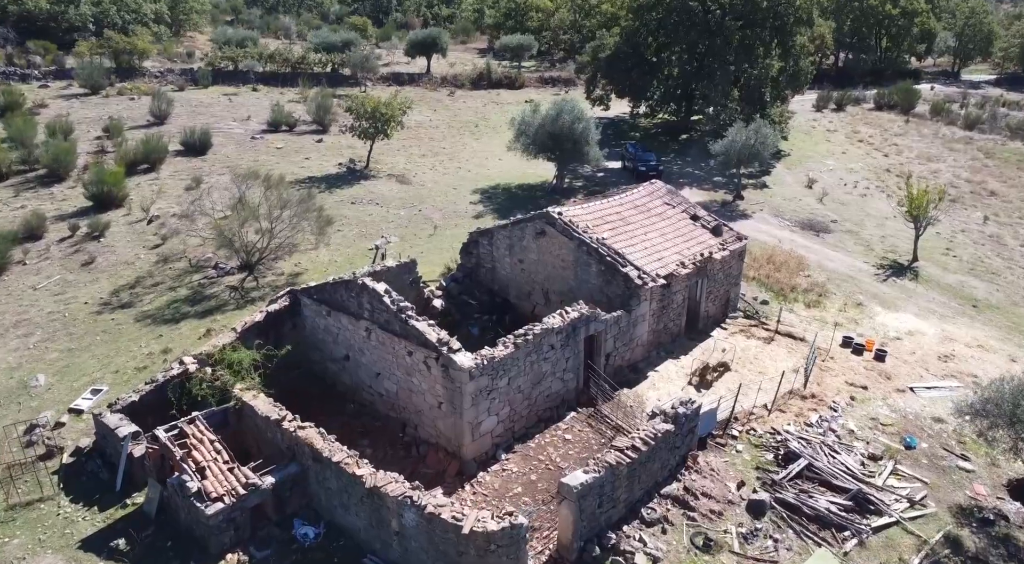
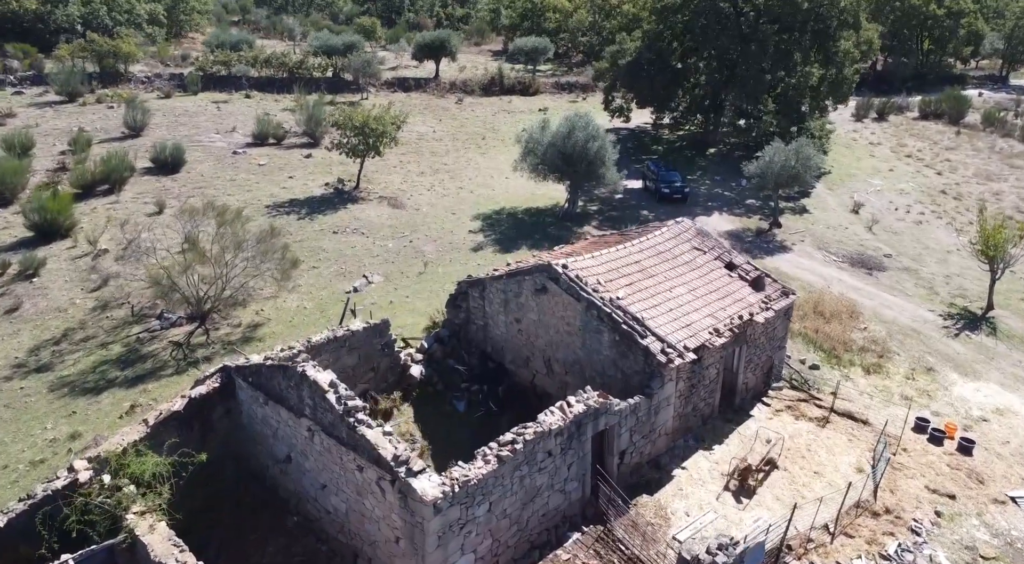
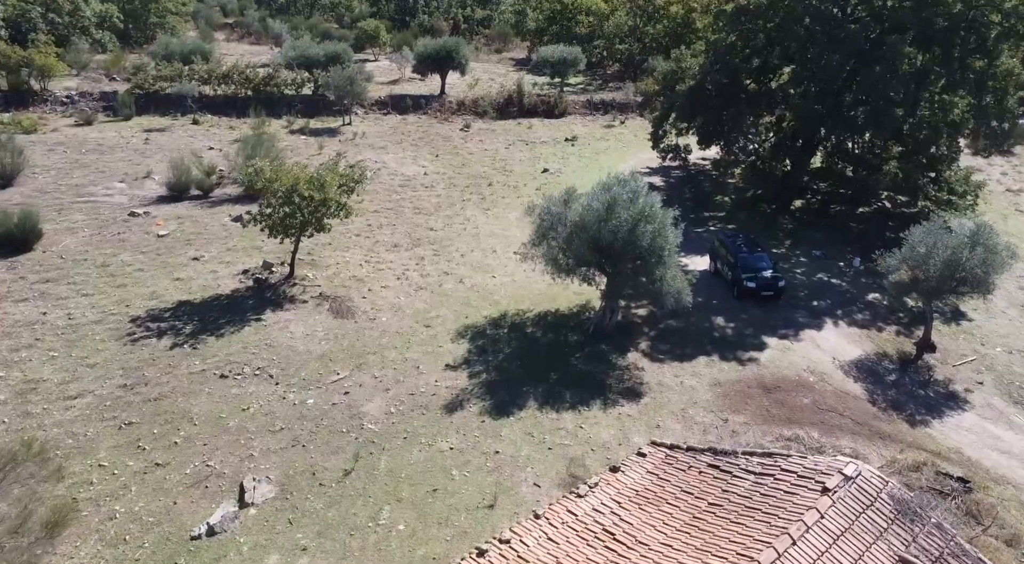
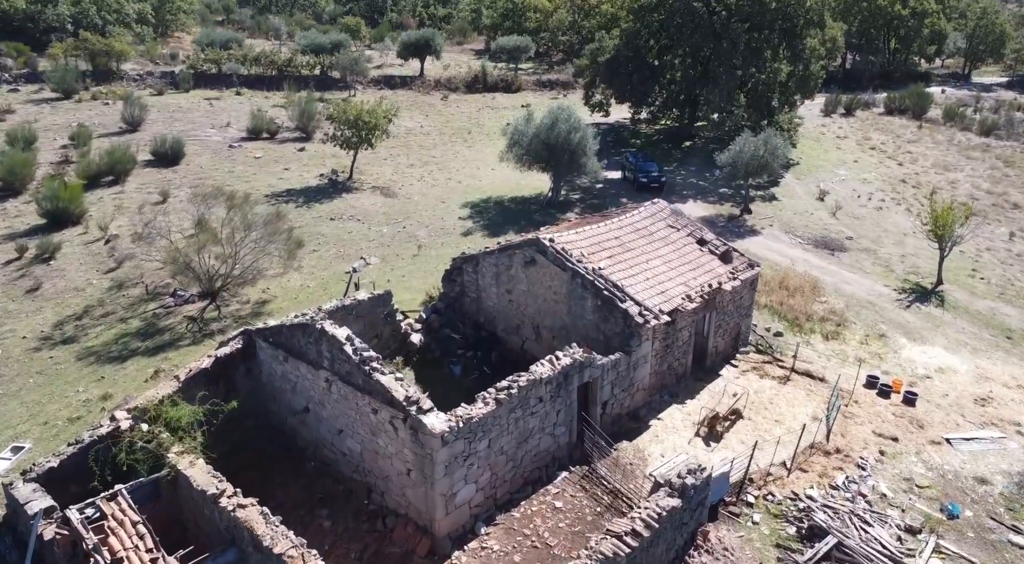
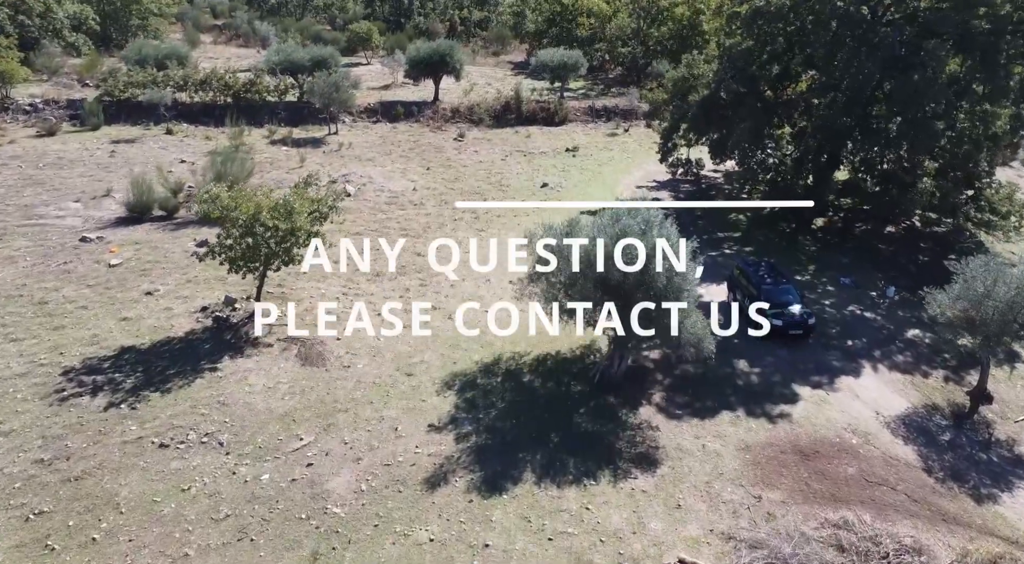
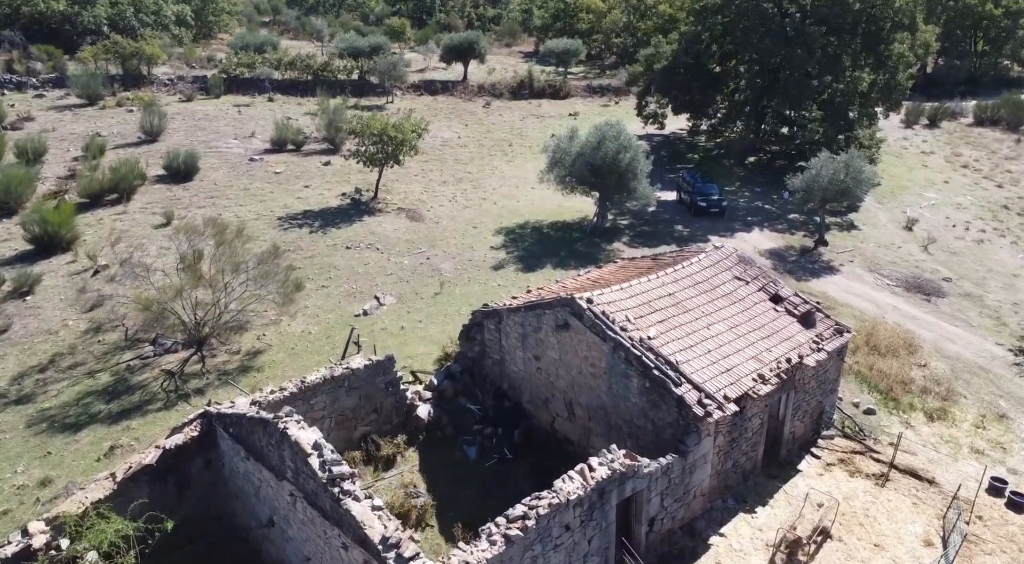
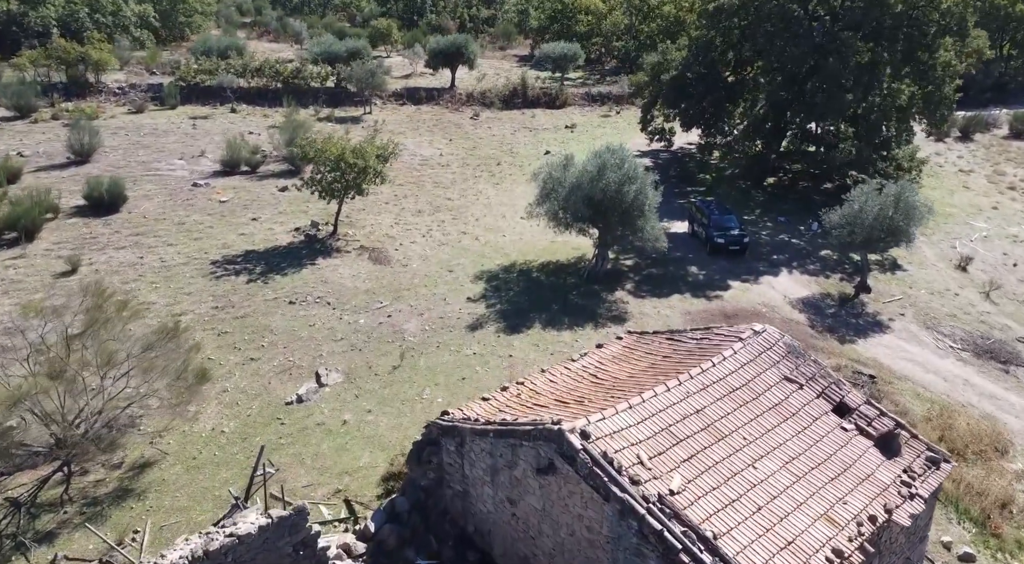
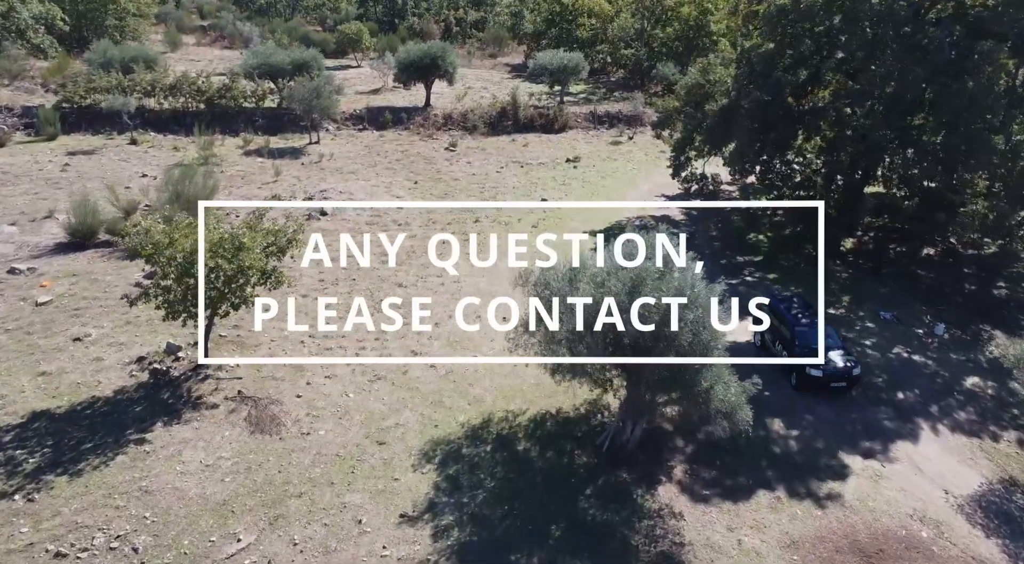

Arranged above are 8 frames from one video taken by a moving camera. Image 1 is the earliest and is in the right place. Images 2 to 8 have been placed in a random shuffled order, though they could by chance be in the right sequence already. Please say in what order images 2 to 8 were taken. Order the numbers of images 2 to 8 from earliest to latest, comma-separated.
4, 2, 6, 7, 3, 5, 8
